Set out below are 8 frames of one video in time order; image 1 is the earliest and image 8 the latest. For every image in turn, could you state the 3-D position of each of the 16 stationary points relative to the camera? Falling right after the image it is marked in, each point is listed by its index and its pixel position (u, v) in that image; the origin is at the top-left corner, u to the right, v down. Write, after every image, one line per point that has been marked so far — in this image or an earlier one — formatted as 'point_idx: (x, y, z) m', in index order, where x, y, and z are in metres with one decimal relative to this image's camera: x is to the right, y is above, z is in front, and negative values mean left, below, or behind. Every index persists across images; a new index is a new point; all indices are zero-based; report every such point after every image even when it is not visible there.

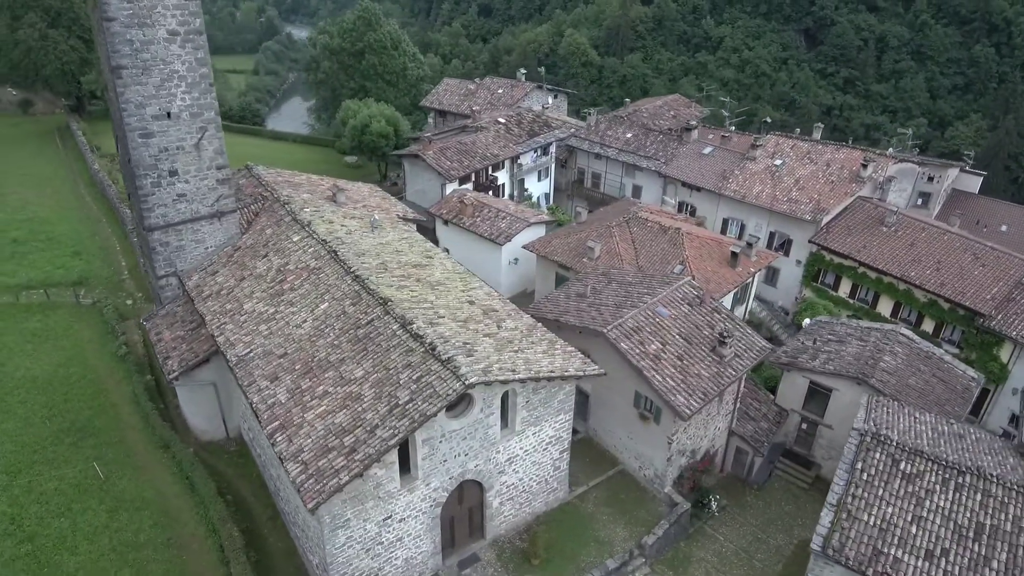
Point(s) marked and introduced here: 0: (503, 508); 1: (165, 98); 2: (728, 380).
0: (-0.2, -6.3, +18.3) m
1: (-10.6, +5.7, +19.2) m
2: (+6.5, -2.7, +19.0) m
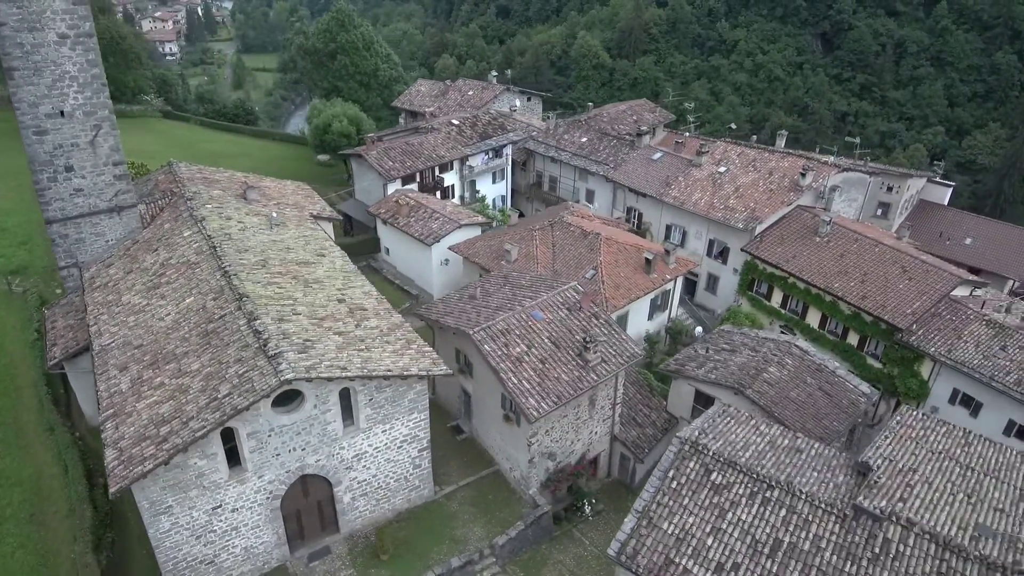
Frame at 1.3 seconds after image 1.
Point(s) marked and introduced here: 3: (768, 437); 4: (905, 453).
0: (-4.5, -6.3, +18.7) m
1: (-14.5, +6.0, +20.1) m
2: (+2.4, -2.9, +19.0) m
3: (+6.6, -3.9, +16.5) m
4: (+10.1, -4.2, +16.4) m
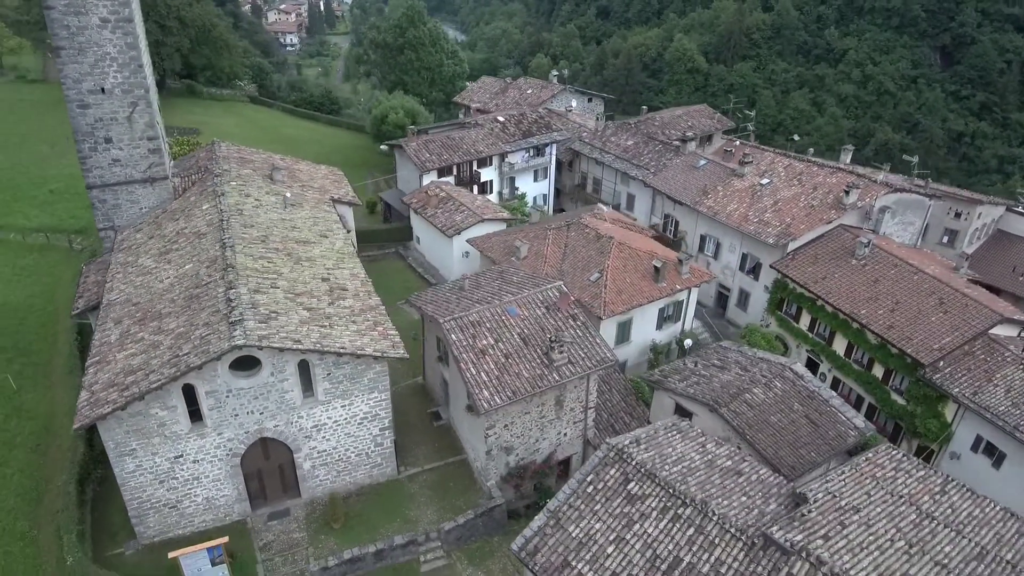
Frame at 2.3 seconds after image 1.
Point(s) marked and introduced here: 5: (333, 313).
0: (-6.0, -5.7, +19.7) m
1: (-14.5, +7.4, +22.4) m
2: (+1.1, -2.9, +19.0) m
3: (+4.9, -4.2, +15.9) m
4: (+8.3, -4.8, +15.3) m
5: (-5.4, -0.8, +19.0) m
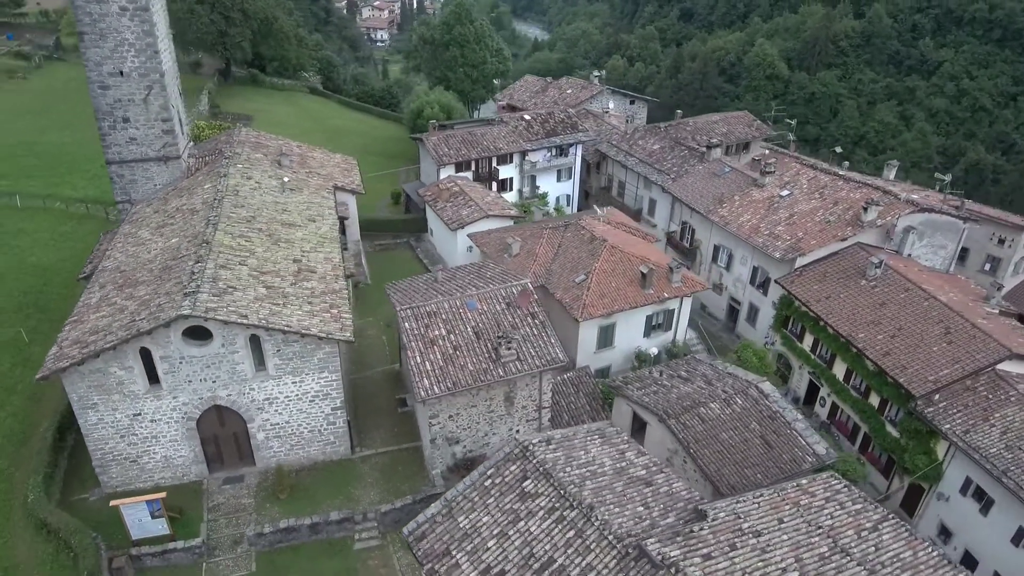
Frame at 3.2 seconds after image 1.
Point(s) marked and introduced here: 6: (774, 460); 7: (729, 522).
0: (-7.8, -5.0, +20.7) m
1: (-15.0, +8.7, +24.3) m
2: (-0.6, -2.7, +19.1) m
3: (+2.7, -4.3, +15.6) m
4: (+5.9, -5.2, +14.6) m
5: (-6.9, -0.1, +19.8) m
6: (+7.8, -5.1, +19.1) m
7: (+4.8, -5.2, +14.1) m
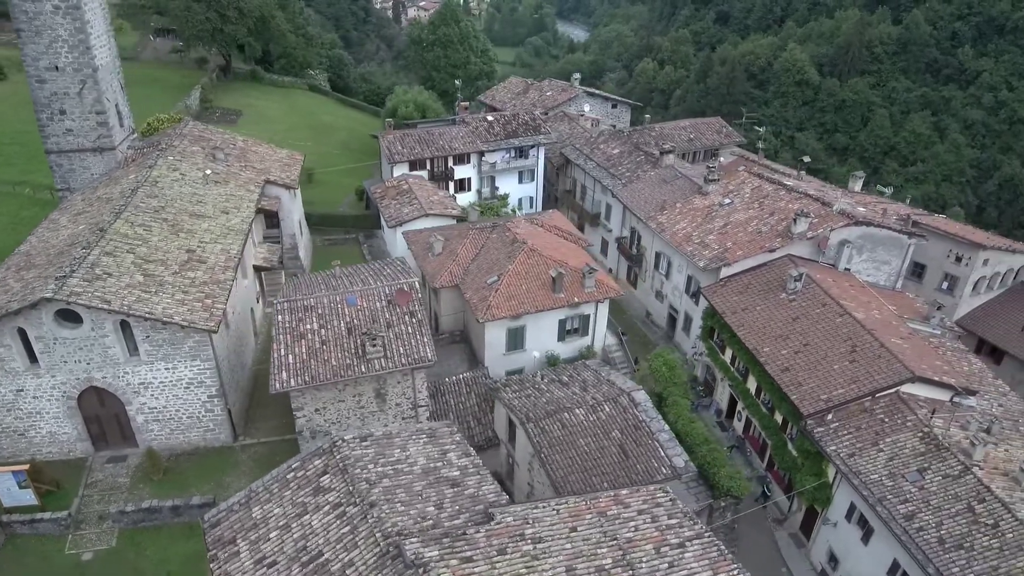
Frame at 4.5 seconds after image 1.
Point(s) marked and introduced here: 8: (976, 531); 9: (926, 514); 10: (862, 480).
0: (-12.0, -4.6, +21.4) m
1: (-18.4, +9.3, +25.5) m
2: (-4.9, -2.6, +19.4) m
3: (-1.9, -4.4, +15.7) m
4: (+1.2, -5.3, +14.4) m
5: (-11.0, +0.2, +20.5) m
6: (+3.4, -5.4, +18.7) m
7: (0.0, -5.3, +14.0) m
8: (+12.7, -6.6, +17.3) m
9: (+11.7, -6.4, +18.1) m
10: (+10.7, -5.9, +19.5) m
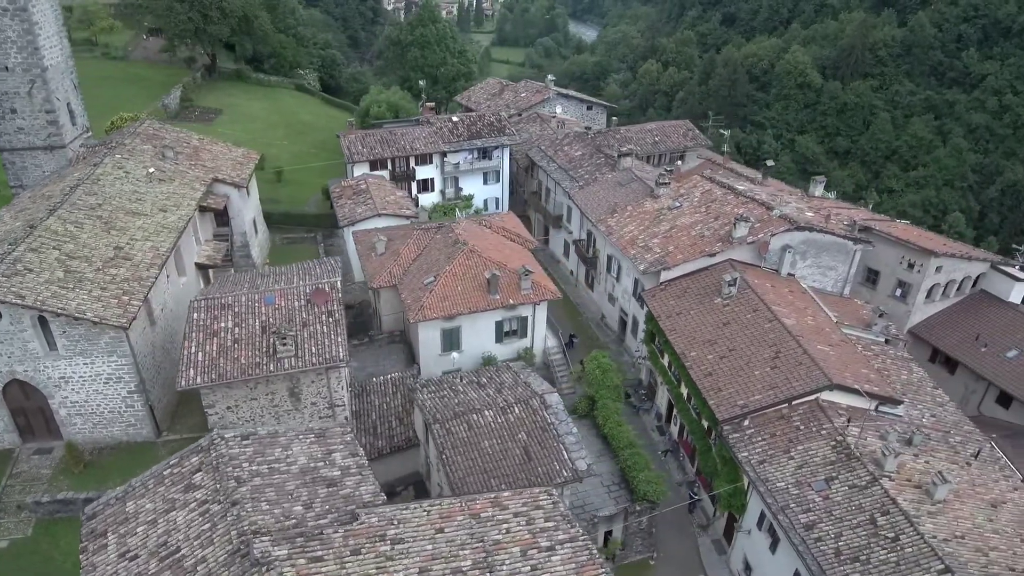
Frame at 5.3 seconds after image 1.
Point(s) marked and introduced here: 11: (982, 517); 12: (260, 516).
0: (-14.9, -4.5, +21.8) m
1: (-20.9, +9.6, +26.1) m
2: (-7.8, -2.6, +19.6) m
3: (-4.9, -4.4, +15.8) m
4: (-1.8, -5.4, +14.5) m
5: (-13.8, +0.3, +20.9) m
6: (+0.5, -5.4, +18.8) m
7: (-3.0, -5.3, +14.1) m
8: (+9.7, -6.9, +17.1) m
9: (+8.8, -6.6, +17.9) m
10: (+7.8, -6.1, +19.4) m
11: (+13.8, -6.8, +18.7) m
12: (-5.4, -5.0, +14.0) m
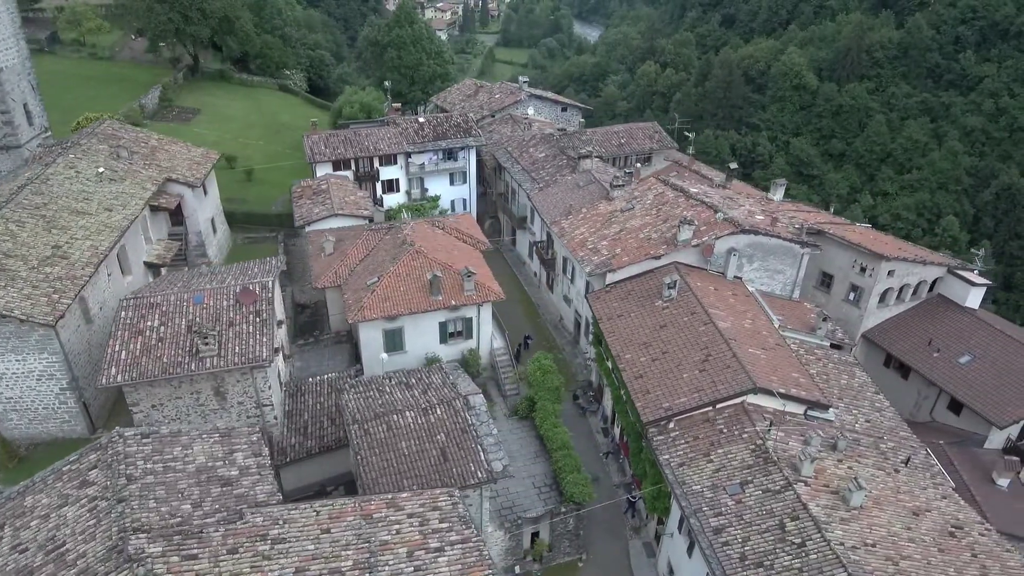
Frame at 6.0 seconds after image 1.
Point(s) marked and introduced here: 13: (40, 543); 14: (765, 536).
0: (-17.4, -4.4, +22.1) m
1: (-23.2, +9.7, +26.5) m
2: (-10.3, -2.6, +19.8) m
3: (-7.5, -4.4, +16.0) m
4: (-4.4, -5.4, +14.6) m
5: (-16.3, +0.4, +21.2) m
6: (-2.1, -5.5, +18.8) m
7: (-5.6, -5.3, +14.2) m
8: (+7.2, -7.0, +17.1) m
9: (+6.2, -6.7, +17.9) m
10: (+5.2, -6.2, +19.3) m
11: (+11.3, -6.9, +18.6) m
12: (-8.0, -5.0, +14.2) m
13: (-10.4, -5.6, +14.1) m
14: (+6.9, -6.8, +17.5) m
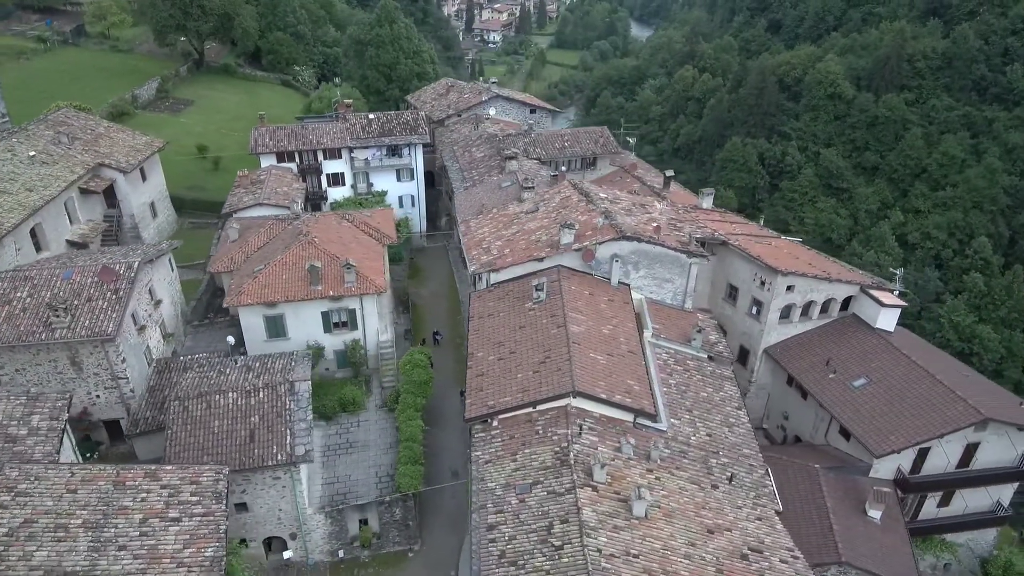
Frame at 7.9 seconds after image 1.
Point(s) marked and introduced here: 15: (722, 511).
0: (-23.1, -3.2, +24.4) m
1: (-27.7, +11.2, +29.3) m
2: (-16.1, -1.7, +21.5) m
3: (-13.8, -3.7, +17.4) m
4: (-10.9, -4.9, +15.8) m
5: (-21.8, +1.6, +23.4) m
6: (-8.2, -5.1, +19.8) m
7: (-12.1, -4.7, +15.5) m
8: (+0.7, -7.1, +17.2) m
9: (-0.1, -6.8, +18.1) m
10: (-0.9, -6.2, +19.6) m
11: (+5.0, -7.2, +18.4) m
12: (-14.5, -4.3, +15.7) m
13: (-16.9, -4.7, +15.8) m
14: (+0.6, -6.9, +17.7) m
15: (+6.6, -6.9, +19.9) m
